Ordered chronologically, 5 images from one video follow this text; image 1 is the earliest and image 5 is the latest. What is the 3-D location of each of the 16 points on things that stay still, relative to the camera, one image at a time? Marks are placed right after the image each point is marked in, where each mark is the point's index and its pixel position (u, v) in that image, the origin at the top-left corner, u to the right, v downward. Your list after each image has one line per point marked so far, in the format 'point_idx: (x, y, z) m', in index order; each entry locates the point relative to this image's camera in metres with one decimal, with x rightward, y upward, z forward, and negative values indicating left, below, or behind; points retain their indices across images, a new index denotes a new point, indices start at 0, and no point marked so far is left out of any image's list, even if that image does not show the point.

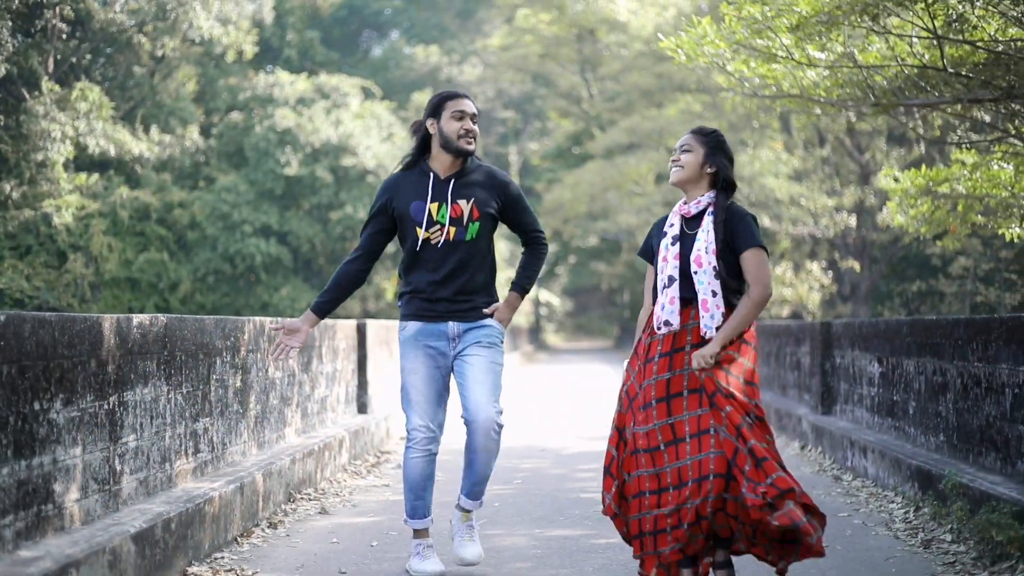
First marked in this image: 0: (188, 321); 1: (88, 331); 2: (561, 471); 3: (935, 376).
0: (-1.4, -0.2, +5.8) m
1: (-1.4, -0.2, +4.6) m
2: (+0.3, -1.3, +9.3) m
3: (+2.2, -0.5, +7.0) m
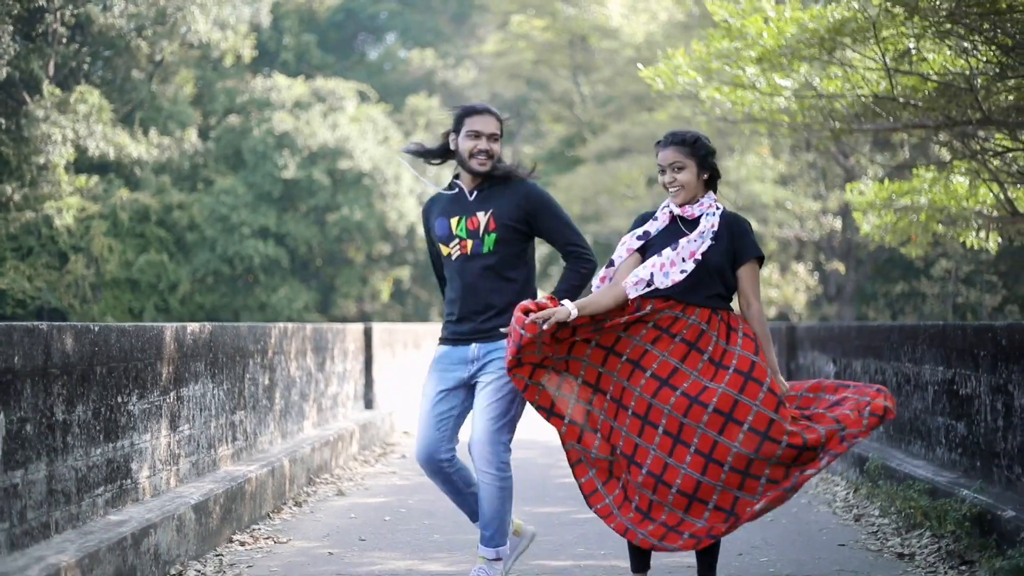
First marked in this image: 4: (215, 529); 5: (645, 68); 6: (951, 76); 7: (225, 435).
0: (-1.4, -0.2, +6.8) m
1: (-1.5, -0.2, +5.6) m
2: (+0.3, -1.3, +10.3) m
3: (+2.2, -0.5, +8.0) m
4: (-1.3, -1.0, +5.8) m
5: (+1.3, +2.1, +13.3) m
6: (+3.2, +1.6, +9.9) m
7: (-1.4, -0.7, +6.7) m
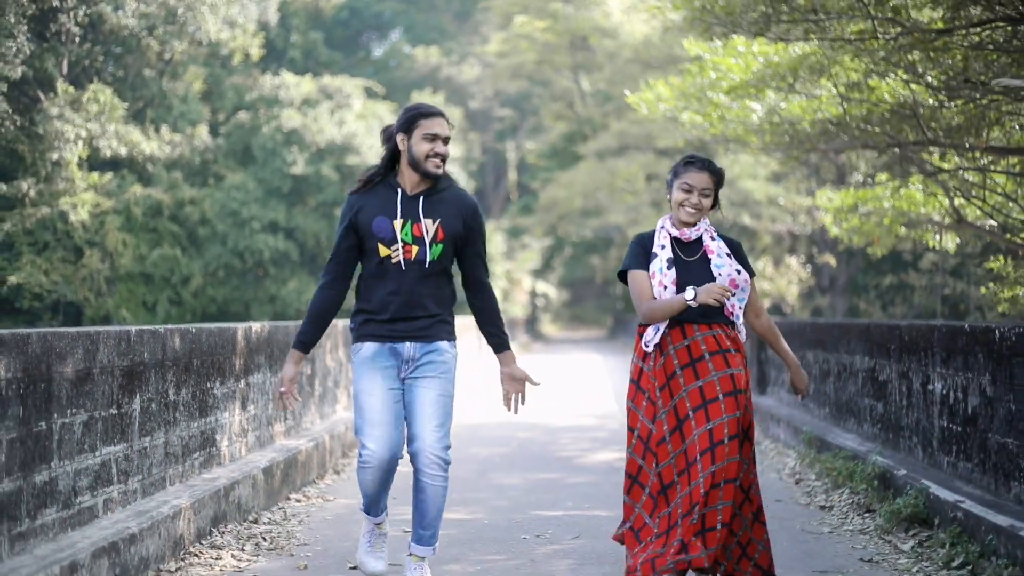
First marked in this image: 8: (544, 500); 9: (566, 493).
0: (-1.4, -0.2, +8.3) m
1: (-1.5, -0.3, +7.0) m
2: (+0.3, -1.3, +11.8) m
3: (+2.2, -0.5, +9.5) m
4: (-1.3, -1.1, +7.3) m
5: (+1.3, +2.1, +14.7) m
6: (+3.2, +1.6, +11.3) m
7: (-1.4, -0.8, +8.1) m
8: (+0.2, -1.2, +7.8) m
9: (+0.3, -1.2, +8.1) m
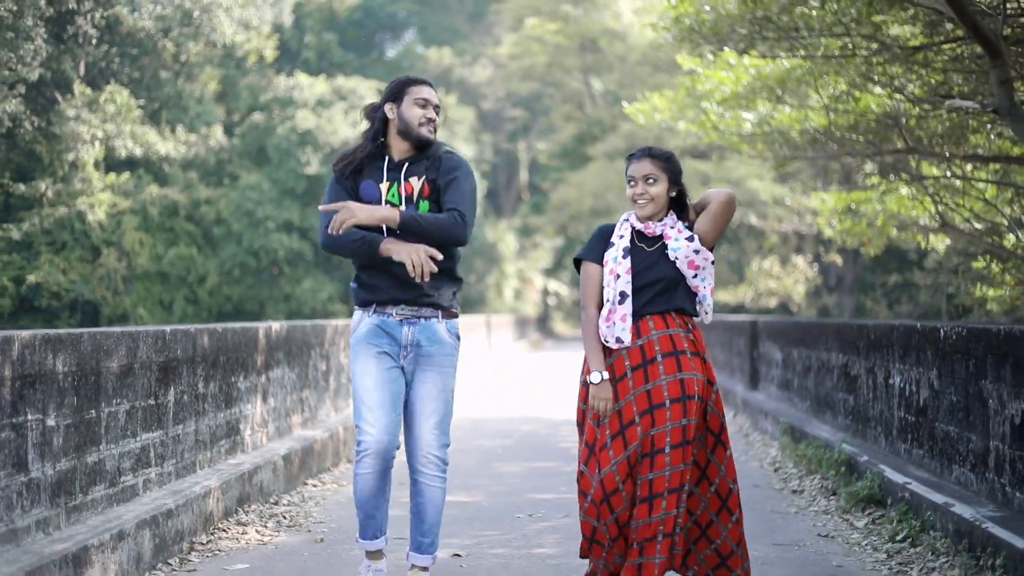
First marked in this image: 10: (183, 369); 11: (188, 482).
0: (-1.4, -0.3, +8.9) m
1: (-1.5, -0.3, +7.7) m
2: (+0.3, -1.3, +12.4) m
3: (+2.2, -0.5, +10.1) m
4: (-1.3, -1.1, +7.9) m
5: (+1.4, +2.1, +15.3) m
6: (+3.3, +1.6, +12.0) m
7: (-1.4, -0.8, +8.8) m
8: (+0.2, -1.2, +8.5) m
9: (+0.3, -1.2, +8.8) m
10: (-1.6, -0.4, +6.4) m
11: (-1.5, -0.9, +6.3) m
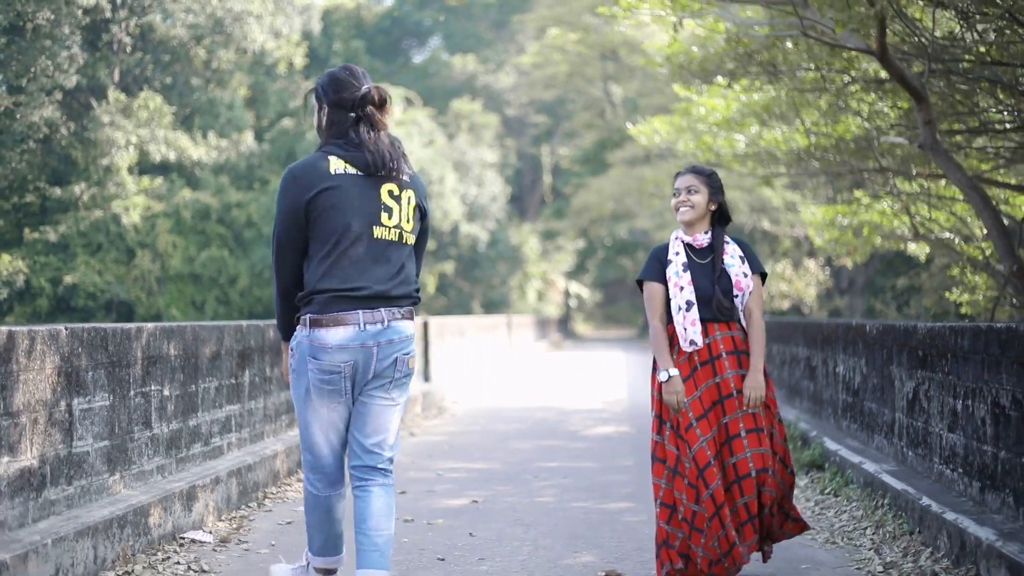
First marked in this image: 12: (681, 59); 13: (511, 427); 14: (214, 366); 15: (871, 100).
0: (-1.3, -0.3, +10.5) m
1: (-1.4, -0.3, +9.3) m
2: (+0.5, -1.4, +13.9) m
3: (+2.3, -0.6, +11.6) m
4: (-1.2, -1.1, +9.5) m
5: (+1.6, +2.1, +16.8) m
6: (+3.4, +1.5, +13.4) m
7: (-1.3, -0.8, +10.4) m
8: (+0.3, -1.3, +10.0) m
9: (+0.4, -1.3, +10.3) m
10: (-1.5, -0.4, +8.0) m
11: (-1.5, -0.9, +7.8) m
12: (+1.7, +2.3, +13.6) m
13: (0.0, -1.3, +12.9) m
14: (-1.6, -0.4, +7.2) m
15: (+3.3, +1.7, +12.7) m
